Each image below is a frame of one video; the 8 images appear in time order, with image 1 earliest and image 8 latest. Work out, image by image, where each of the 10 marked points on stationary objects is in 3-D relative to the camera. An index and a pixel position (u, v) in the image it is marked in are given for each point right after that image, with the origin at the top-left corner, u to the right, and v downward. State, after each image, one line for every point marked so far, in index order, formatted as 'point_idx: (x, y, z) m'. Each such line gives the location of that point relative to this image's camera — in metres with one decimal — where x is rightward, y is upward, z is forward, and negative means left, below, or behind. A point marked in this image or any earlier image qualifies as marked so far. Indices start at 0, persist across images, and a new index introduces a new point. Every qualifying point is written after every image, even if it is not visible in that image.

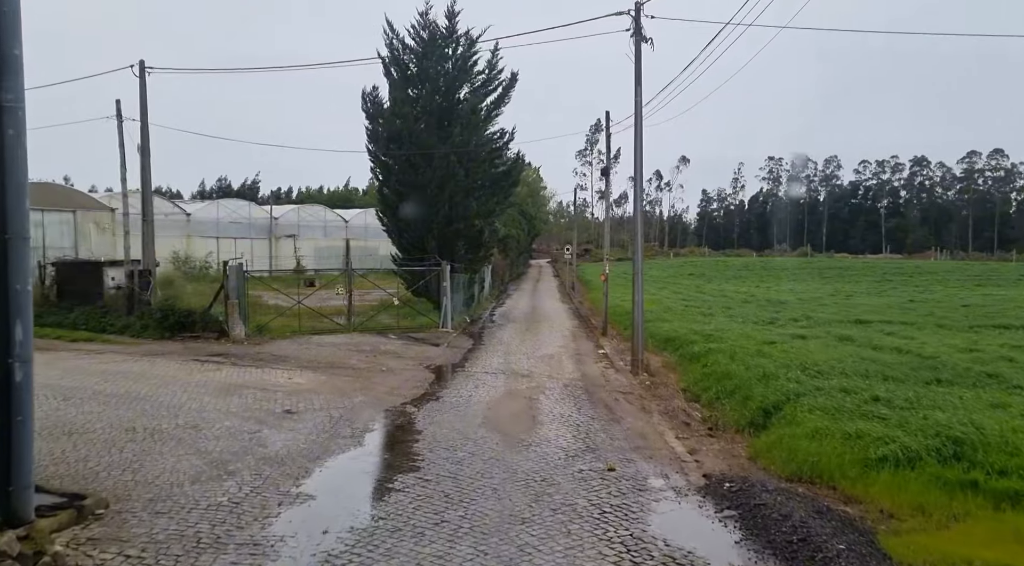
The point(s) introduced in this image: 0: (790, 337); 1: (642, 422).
0: (+7.3, -1.4, +17.8) m
1: (+1.8, -1.9, +9.4) m
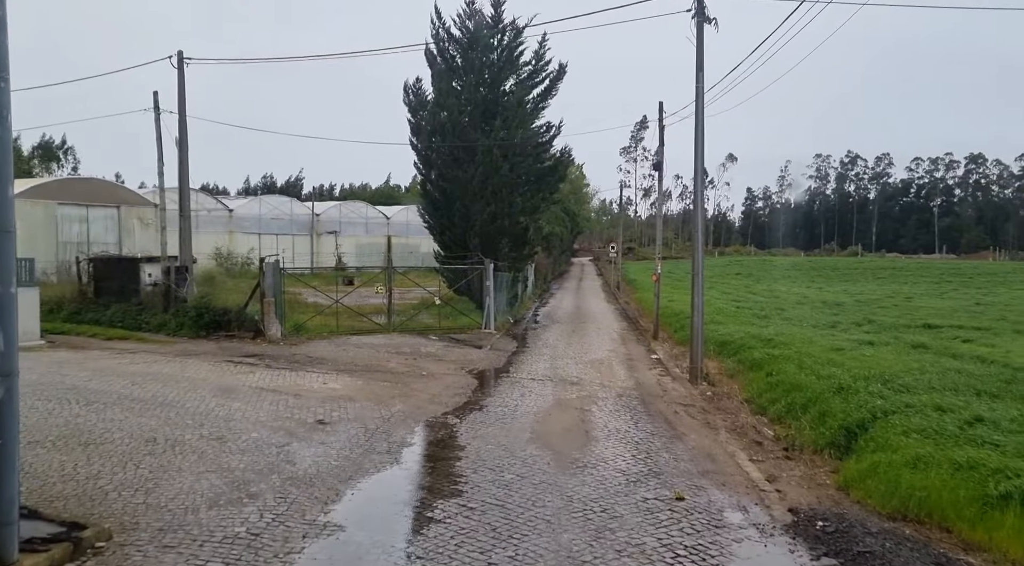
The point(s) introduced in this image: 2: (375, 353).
0: (+8.5, -1.4, +16.4) m
1: (+2.4, -1.9, +8.4) m
2: (-2.9, -1.5, +14.5) m
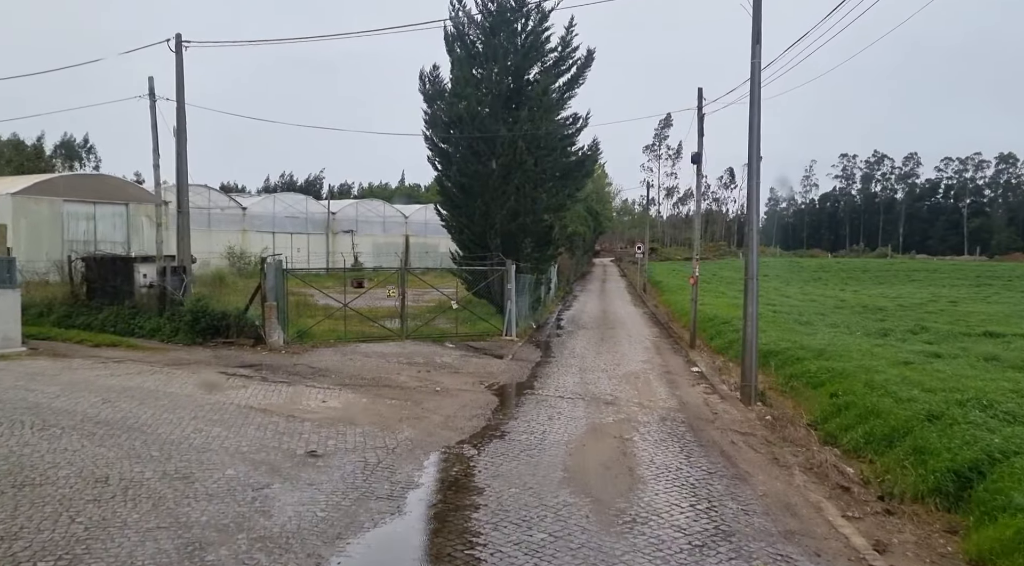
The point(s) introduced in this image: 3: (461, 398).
0: (+9.0, -1.5, +14.7) m
1: (+2.7, -2.0, +6.9) m
2: (-2.4, -1.6, +13.1) m
3: (-0.8, -1.8, +10.8) m
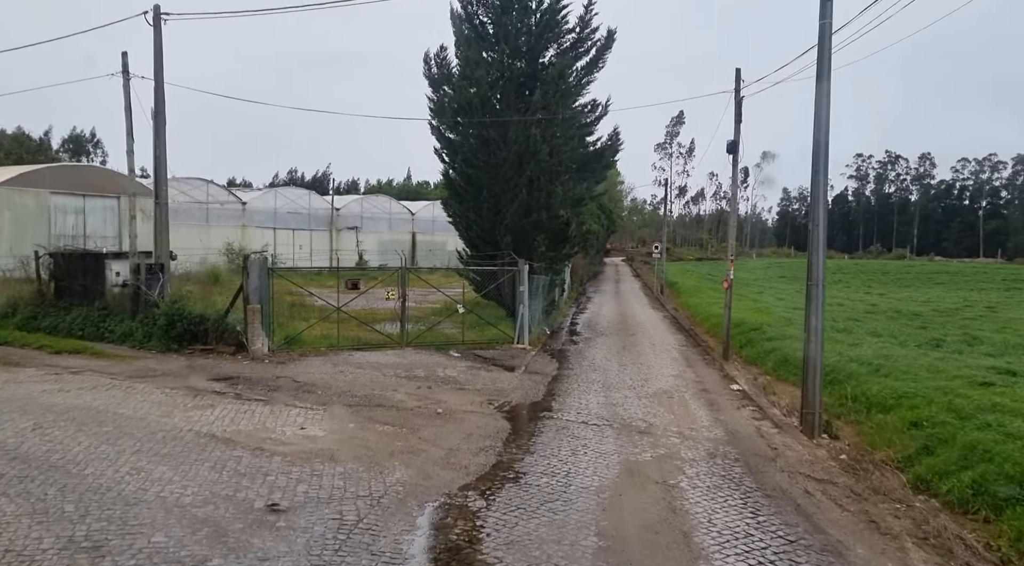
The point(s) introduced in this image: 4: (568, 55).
0: (+9.2, -1.7, +12.9) m
1: (+2.8, -2.1, +5.2) m
2: (-2.2, -1.6, +11.4) m
3: (-0.6, -1.9, +9.1) m
4: (+1.6, +6.4, +19.0) m
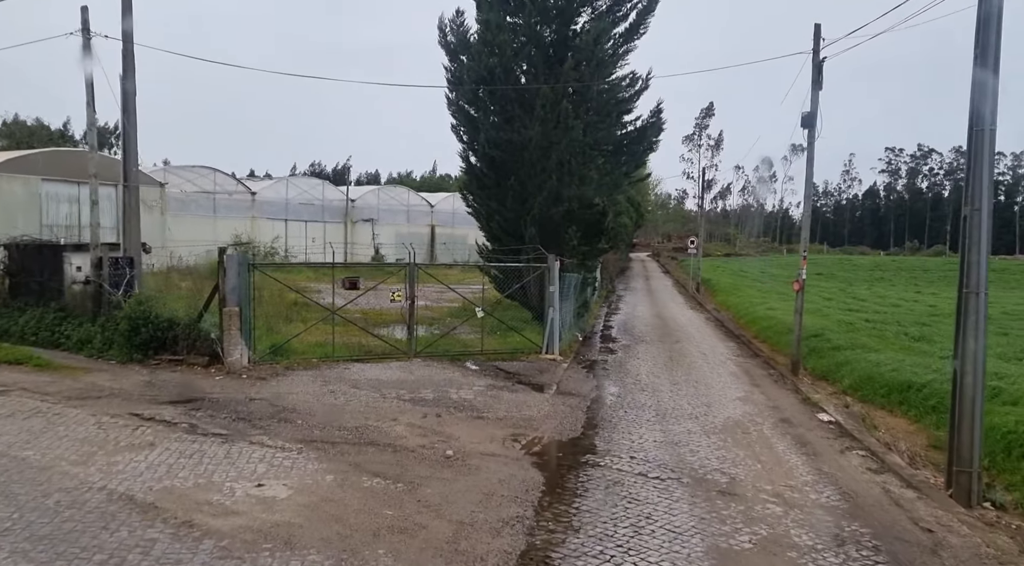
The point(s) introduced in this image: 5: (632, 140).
0: (+9.7, -1.7, +10.3) m
1: (+3.0, -2.2, +2.8) m
2: (-1.8, -1.6, +9.1) m
3: (-0.3, -1.9, +6.8) m
4: (+2.3, +6.5, +16.6) m
5: (+3.2, +3.7, +17.7) m
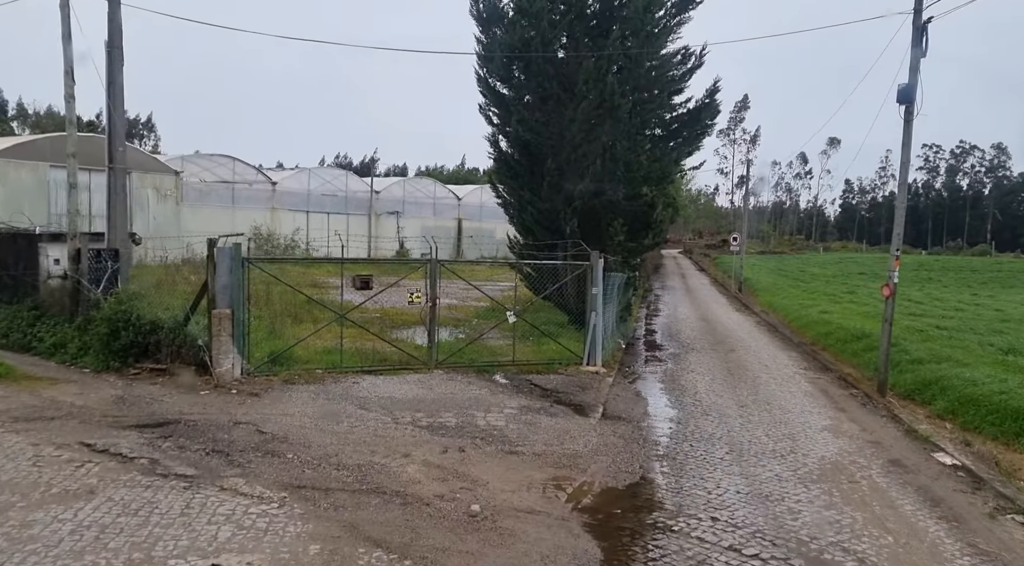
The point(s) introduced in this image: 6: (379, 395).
0: (+10.2, -1.9, +8.1) m
1: (+3.2, -2.3, +0.9) m
2: (-1.4, -1.6, +7.5) m
3: (+0.1, -2.0, +5.1) m
4: (+3.1, +6.4, +14.7) m
5: (+4.0, +3.7, +15.8) m
6: (-1.7, -1.4, +8.8) m
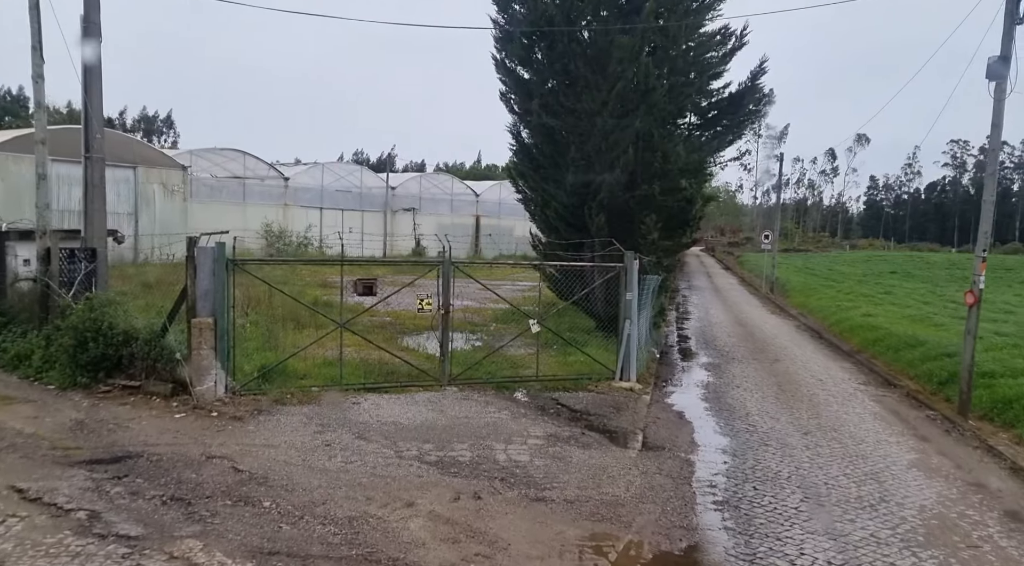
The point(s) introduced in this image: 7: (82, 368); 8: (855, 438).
0: (+10.4, -2.0, +6.6) m
1: (+3.3, -2.4, -0.5) m
2: (-1.1, -1.7, +6.2) m
3: (+0.2, -2.0, +3.8) m
4: (+3.6, +6.4, +13.2) m
5: (+4.5, +3.7, +14.4) m
6: (-1.5, -1.5, +7.6) m
7: (-5.3, -1.0, +8.3) m
8: (+4.1, -1.8, +8.2) m
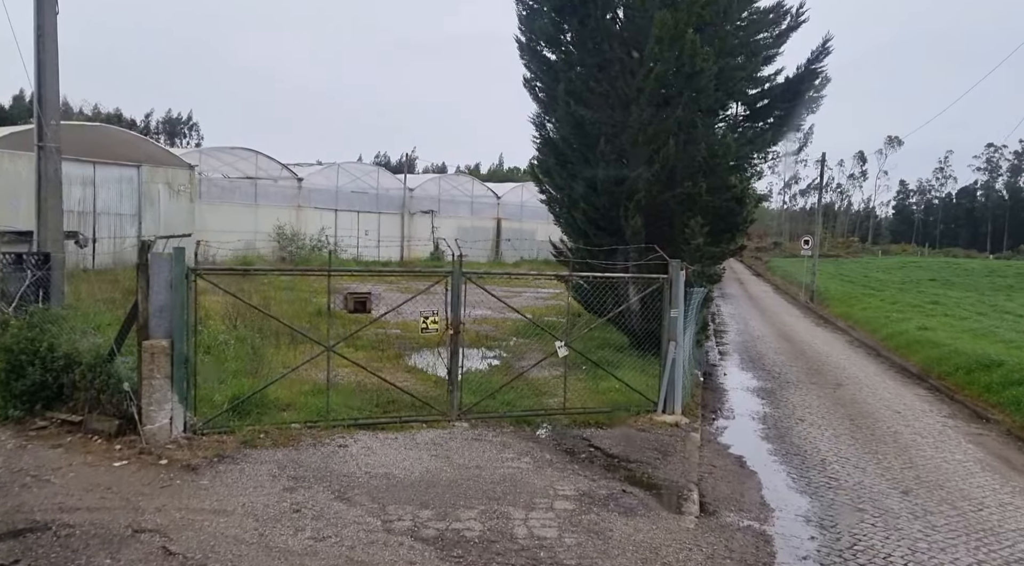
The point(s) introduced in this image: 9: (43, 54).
0: (+10.6, -2.2, +4.6) m
1: (+3.2, -2.6, -2.2) m
2: (-1.0, -1.9, +4.7) m
3: (+0.3, -2.2, +2.2) m
4: (+4.0, +6.2, +11.6) m
5: (+4.9, +3.4, +12.7) m
6: (-1.3, -1.7, +6.0) m
7: (-5.1, -1.2, +6.9) m
8: (+4.3, -2.0, +6.5) m
9: (-5.7, +2.8, +8.3) m
